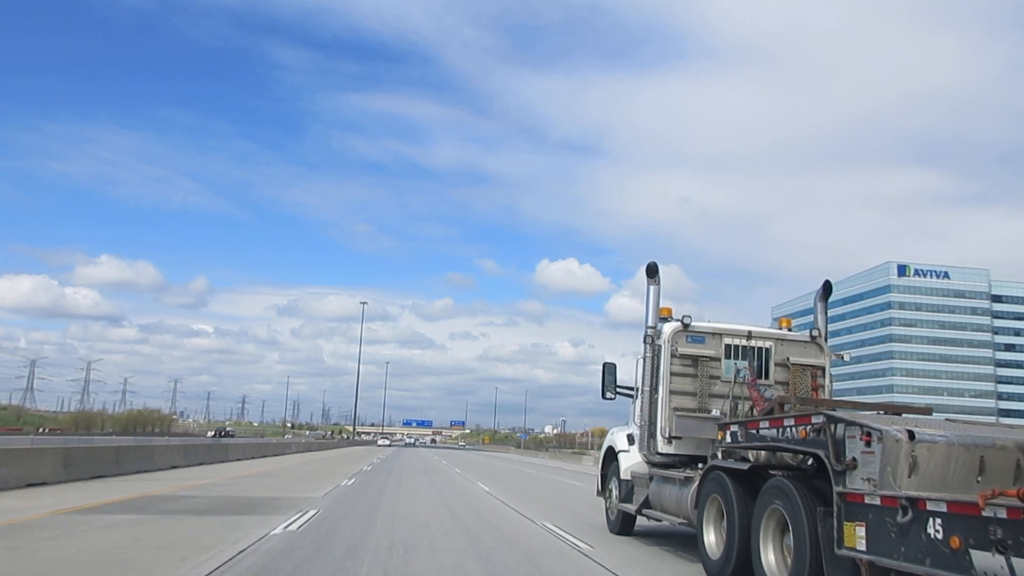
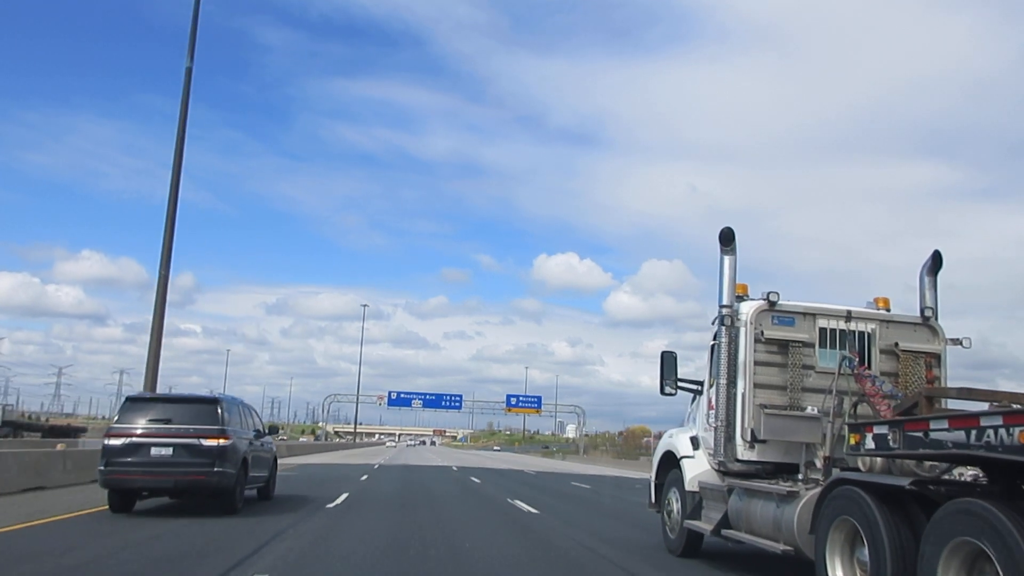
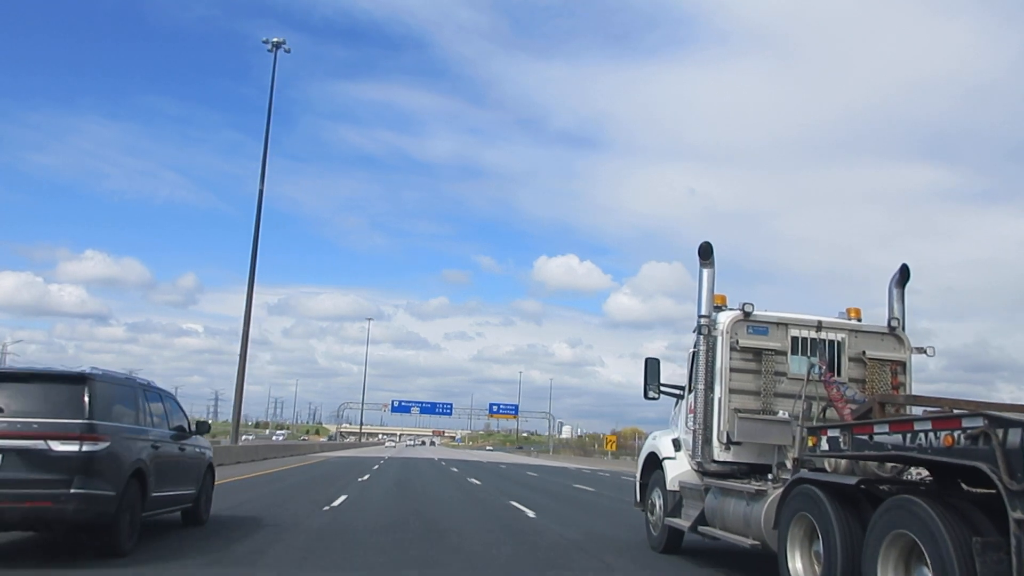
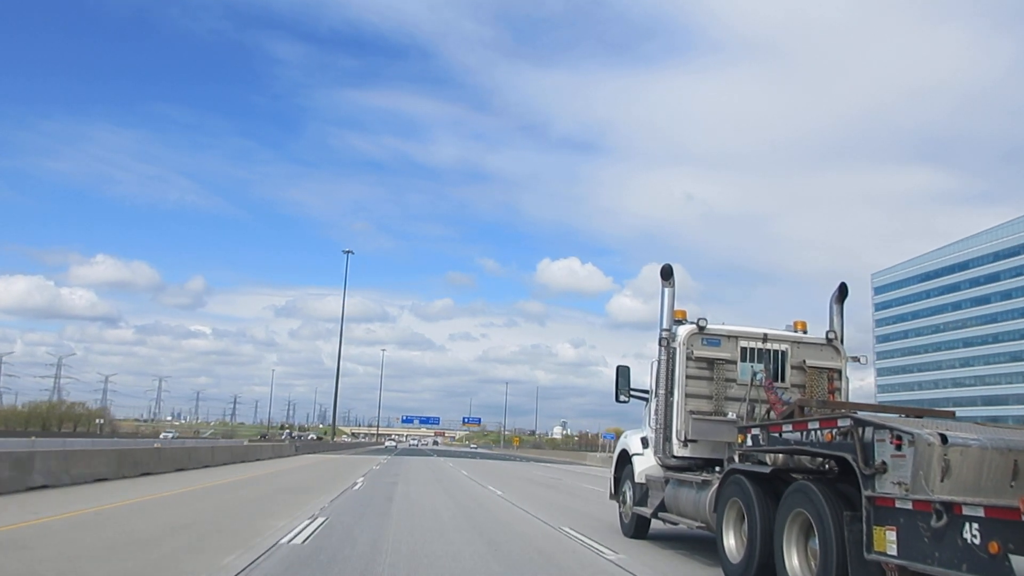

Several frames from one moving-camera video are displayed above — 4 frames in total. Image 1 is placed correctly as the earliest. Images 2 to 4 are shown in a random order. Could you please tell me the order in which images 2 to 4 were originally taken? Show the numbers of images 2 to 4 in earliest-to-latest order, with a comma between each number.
4, 3, 2
